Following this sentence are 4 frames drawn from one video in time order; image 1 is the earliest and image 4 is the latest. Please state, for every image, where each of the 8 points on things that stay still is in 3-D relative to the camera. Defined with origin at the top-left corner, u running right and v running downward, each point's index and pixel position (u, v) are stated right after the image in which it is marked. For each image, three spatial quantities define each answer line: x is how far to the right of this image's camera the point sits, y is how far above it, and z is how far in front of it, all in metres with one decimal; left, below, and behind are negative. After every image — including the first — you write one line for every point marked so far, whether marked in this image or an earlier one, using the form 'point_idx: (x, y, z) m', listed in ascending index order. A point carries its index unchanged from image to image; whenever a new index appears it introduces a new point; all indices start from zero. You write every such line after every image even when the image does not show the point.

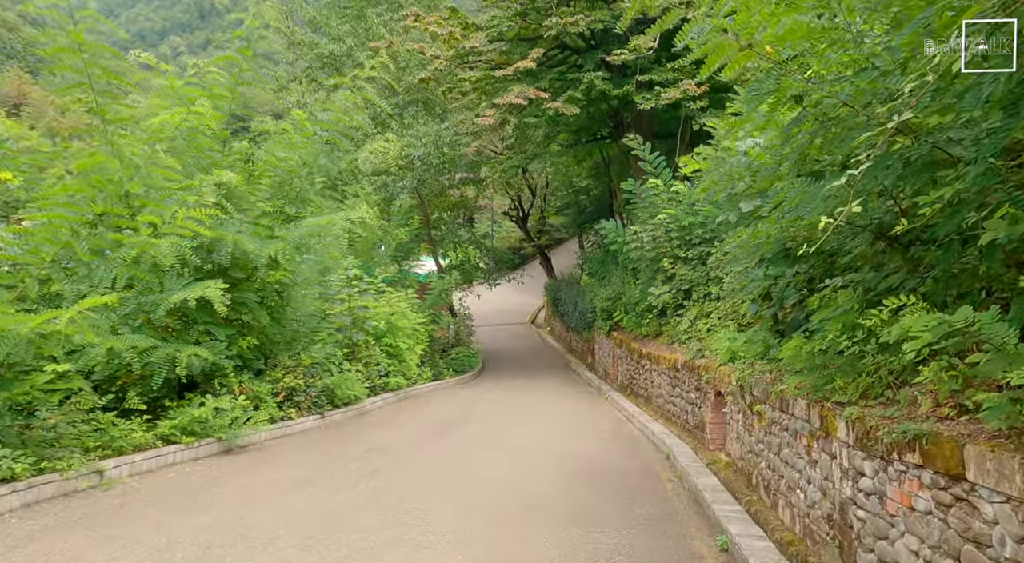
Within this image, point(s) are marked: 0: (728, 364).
0: (+2.5, -1.0, +10.2) m
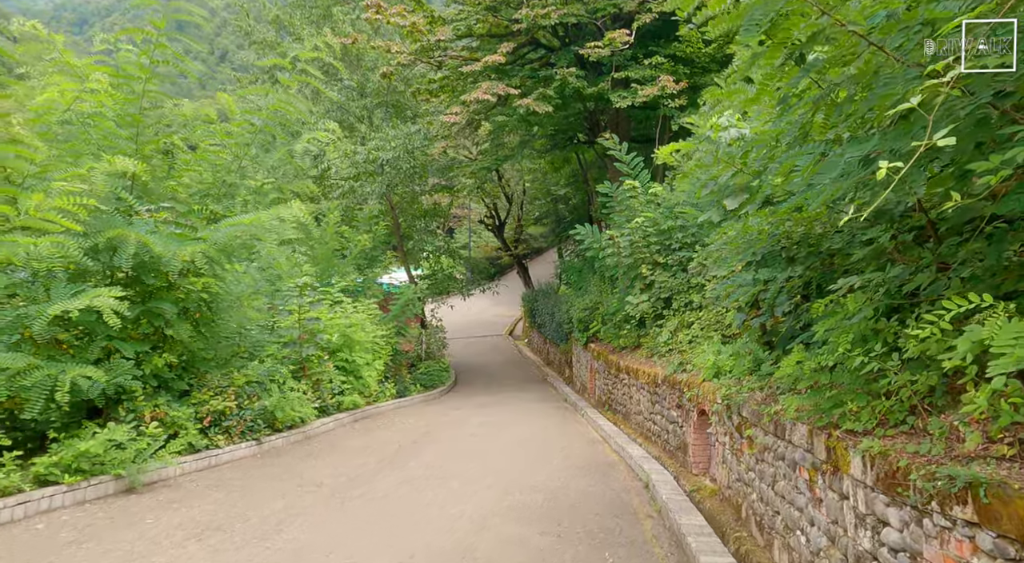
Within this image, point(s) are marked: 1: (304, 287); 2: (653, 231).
0: (+2.1, -1.0, +9.1) m
1: (-3.0, -0.1, +12.4) m
2: (+2.1, +0.8, +13.3) m
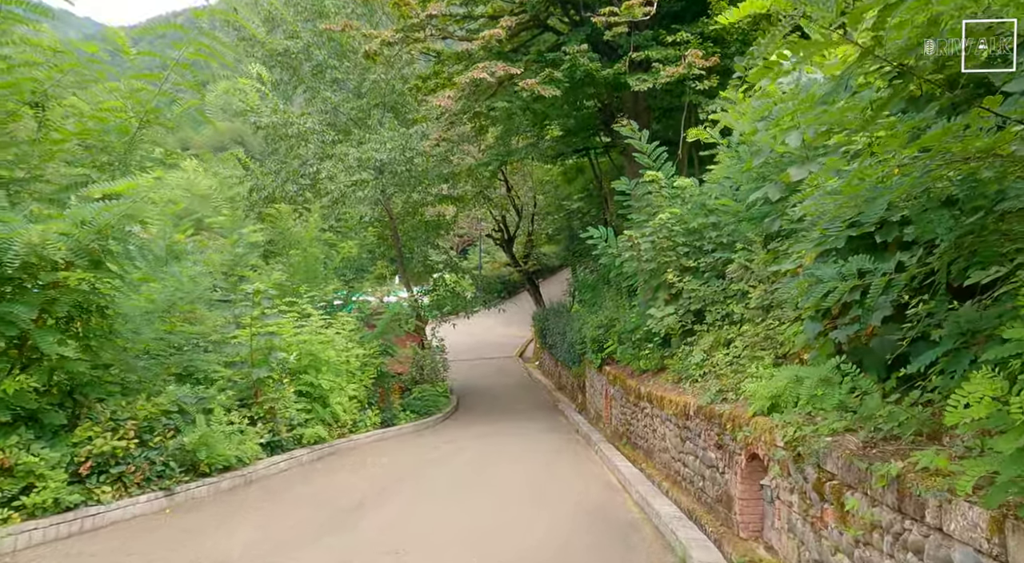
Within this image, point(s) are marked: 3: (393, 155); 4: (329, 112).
0: (+2.0, -1.0, +6.9) m
1: (-3.0, -0.2, +10.3) m
2: (+2.1, +0.6, +11.0) m
3: (-2.4, +2.5, +17.4) m
4: (-3.9, +3.6, +18.6) m
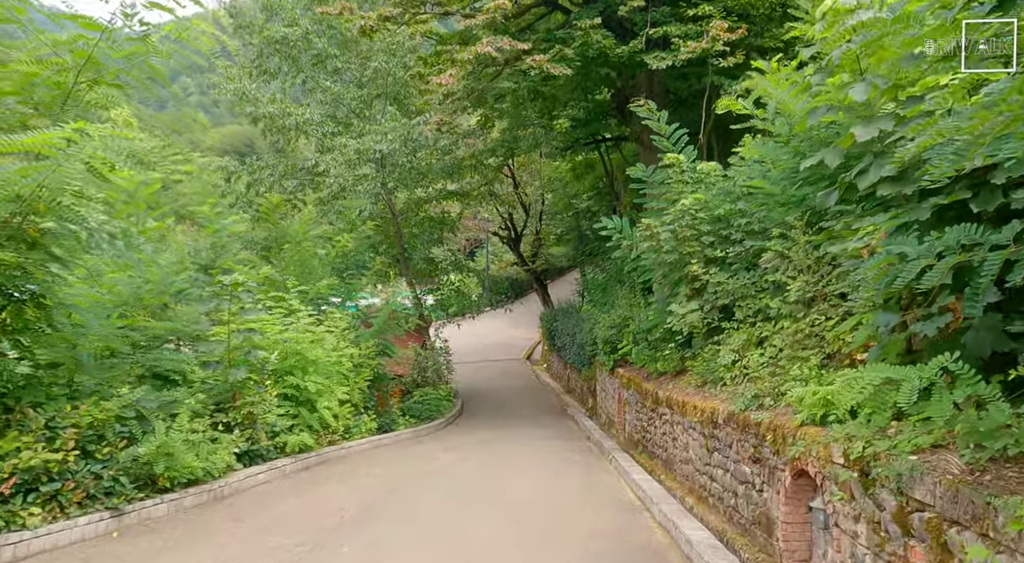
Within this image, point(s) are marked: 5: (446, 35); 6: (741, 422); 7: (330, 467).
0: (+2.1, -0.9, +5.8) m
1: (-2.9, -0.1, +9.2) m
2: (+2.2, +0.7, +10.0) m
3: (-2.2, +2.6, +16.4) m
4: (-3.8, +3.7, +17.6) m
5: (-1.1, +4.2, +14.9) m
6: (+1.9, -1.2, +7.3) m
7: (-2.0, -2.0, +9.6) m
